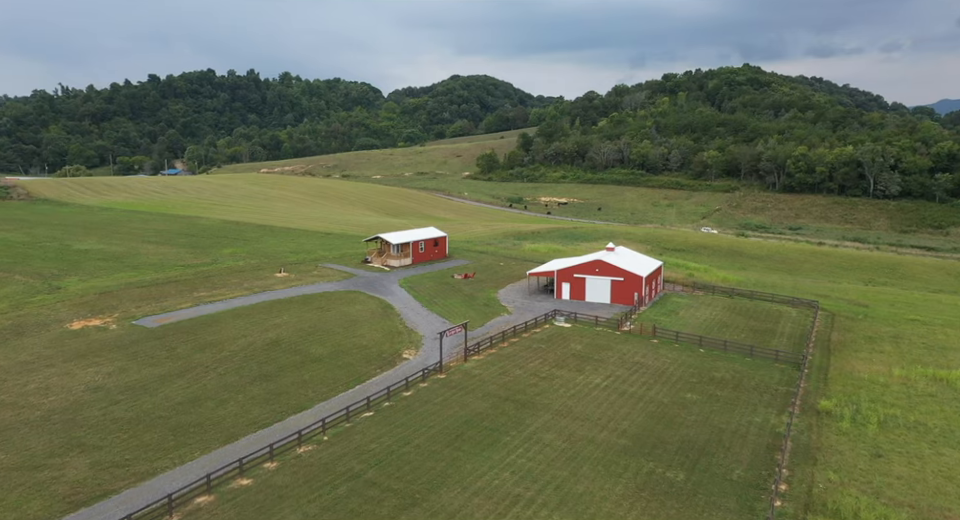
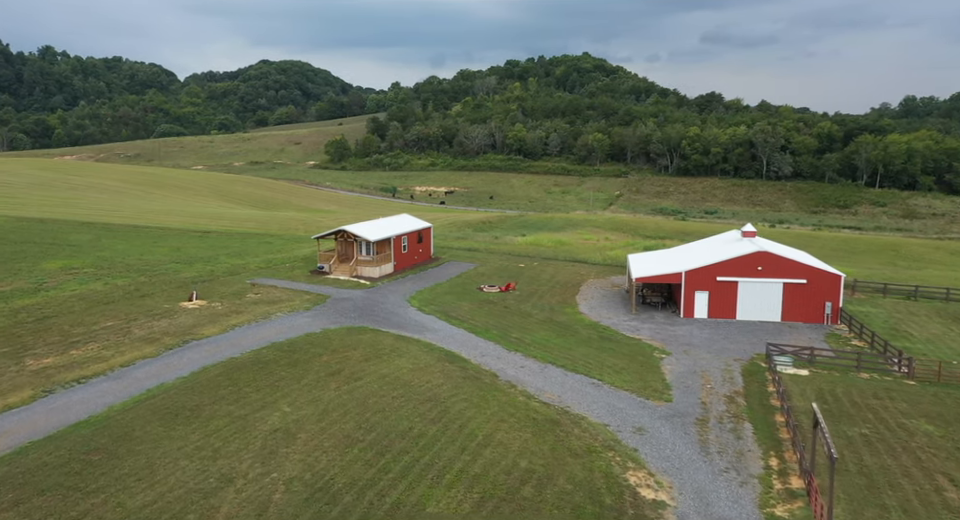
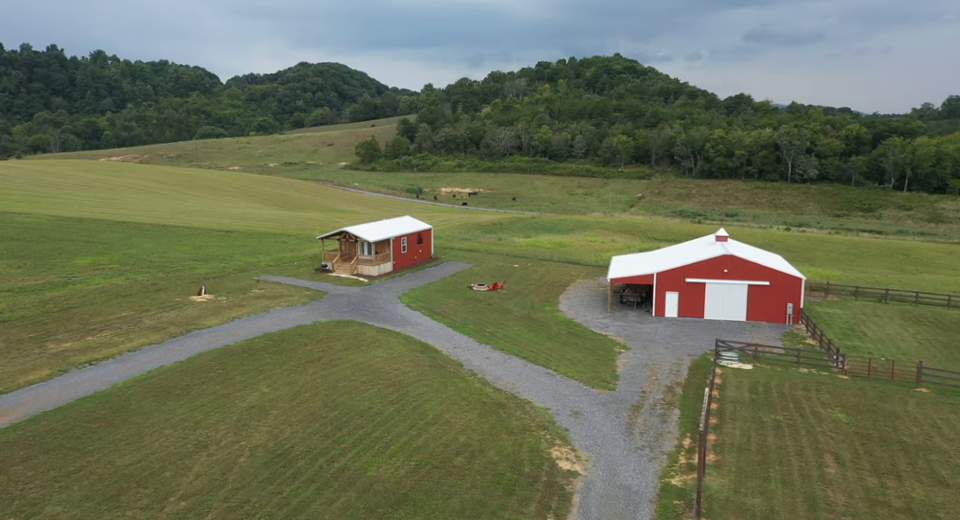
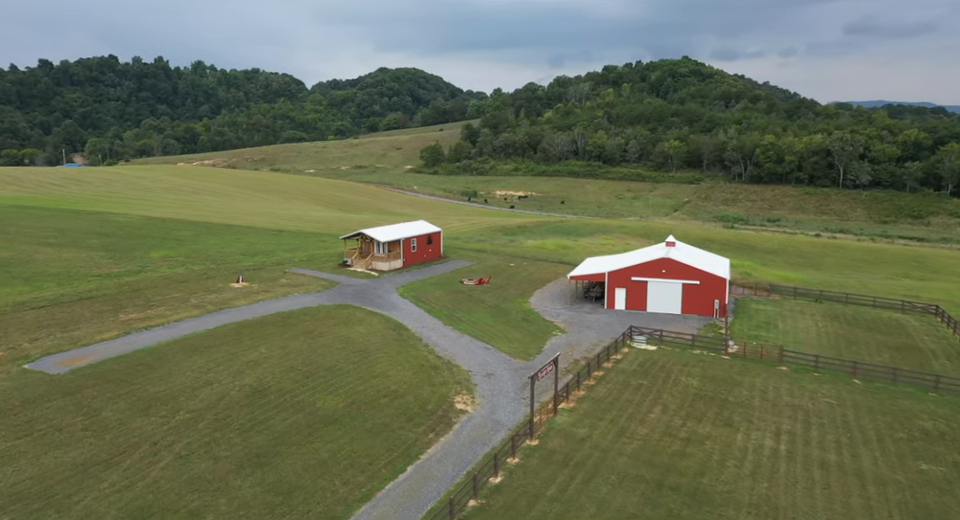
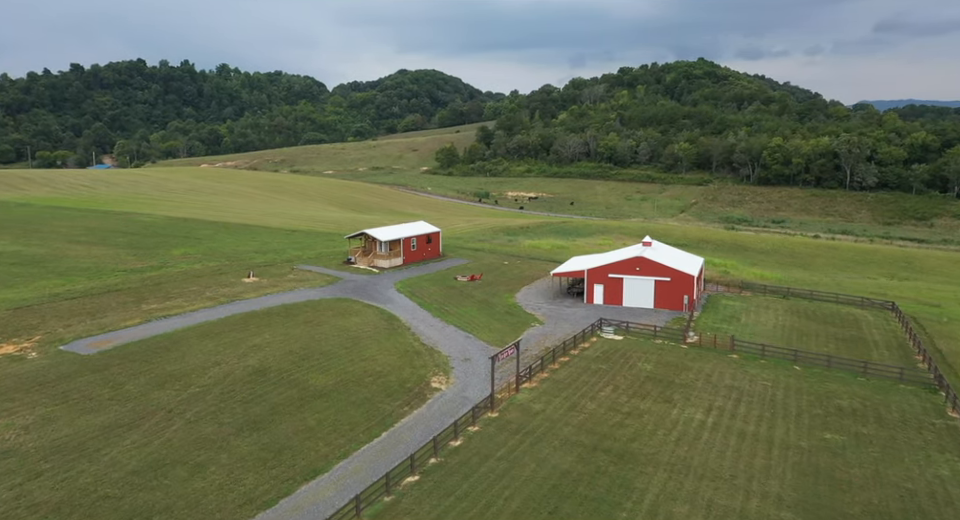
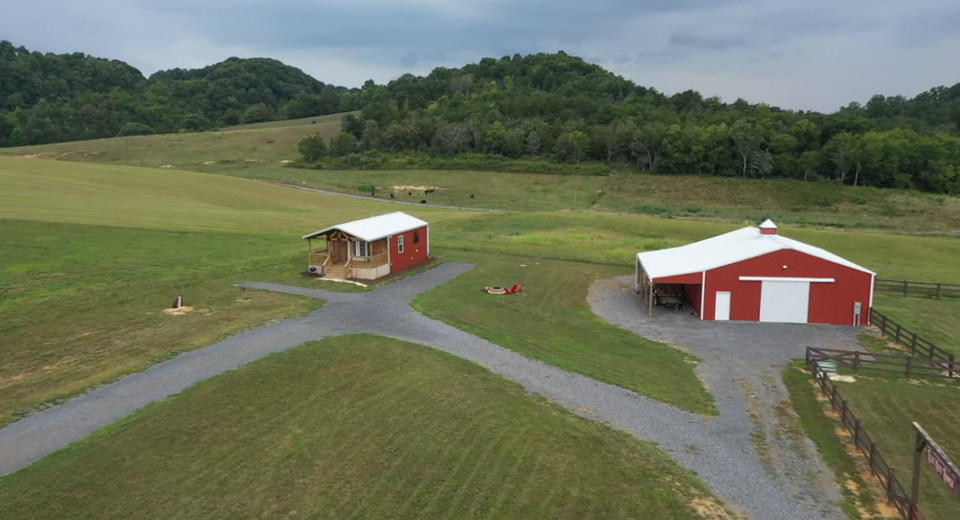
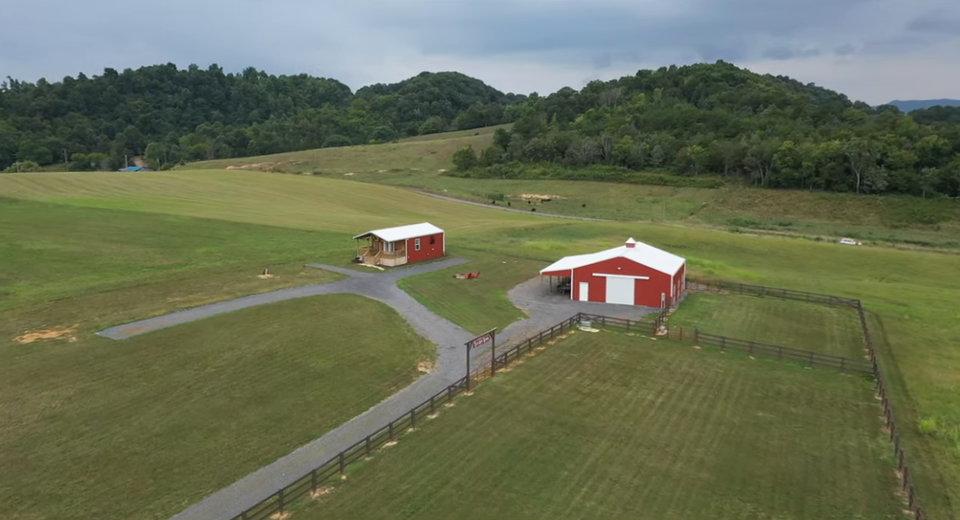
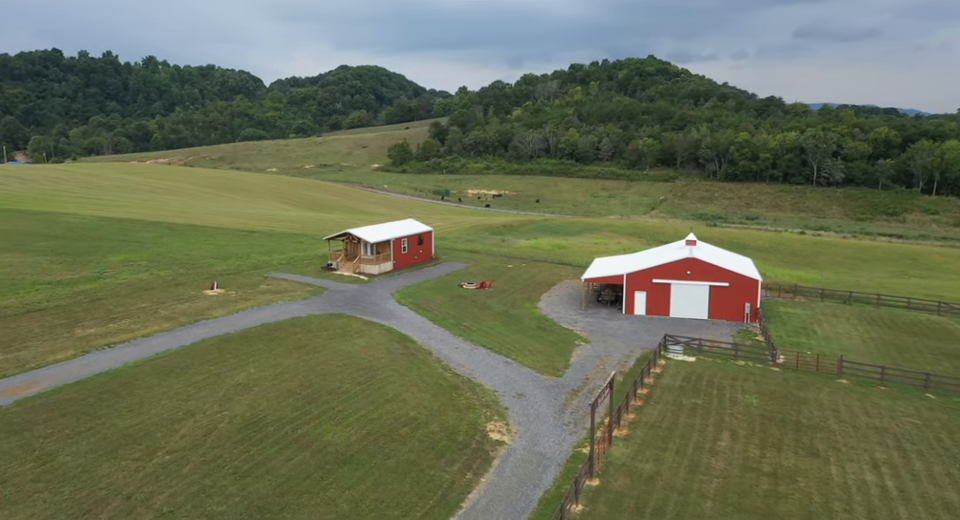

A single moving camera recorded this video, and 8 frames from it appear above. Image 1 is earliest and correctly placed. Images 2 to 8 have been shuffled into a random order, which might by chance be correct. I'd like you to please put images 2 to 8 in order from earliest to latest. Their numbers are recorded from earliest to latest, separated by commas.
7, 5, 4, 8, 3, 2, 6
